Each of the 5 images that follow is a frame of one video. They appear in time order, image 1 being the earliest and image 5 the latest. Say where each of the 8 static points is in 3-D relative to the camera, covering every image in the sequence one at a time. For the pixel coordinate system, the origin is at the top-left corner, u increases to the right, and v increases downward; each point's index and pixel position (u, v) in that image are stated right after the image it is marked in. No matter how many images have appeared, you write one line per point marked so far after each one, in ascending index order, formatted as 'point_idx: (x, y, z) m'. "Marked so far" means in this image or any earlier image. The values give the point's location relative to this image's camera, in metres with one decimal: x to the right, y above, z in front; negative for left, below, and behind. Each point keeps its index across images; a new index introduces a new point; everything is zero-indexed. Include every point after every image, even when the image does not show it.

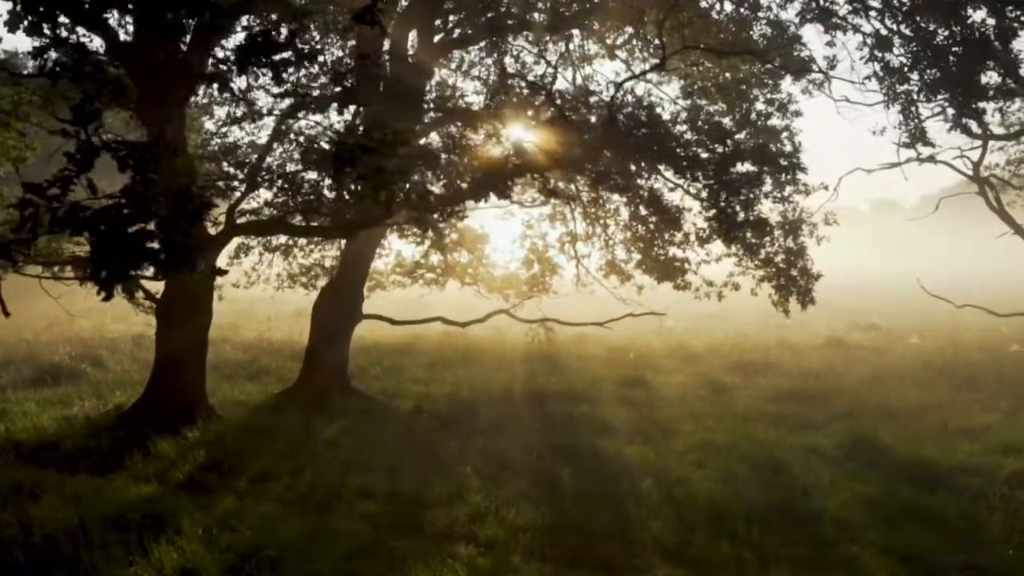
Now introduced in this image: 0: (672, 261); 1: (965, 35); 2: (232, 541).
0: (+2.9, +0.5, +15.8) m
1: (+5.6, +3.1, +11.3) m
2: (-2.4, -2.2, +7.9) m
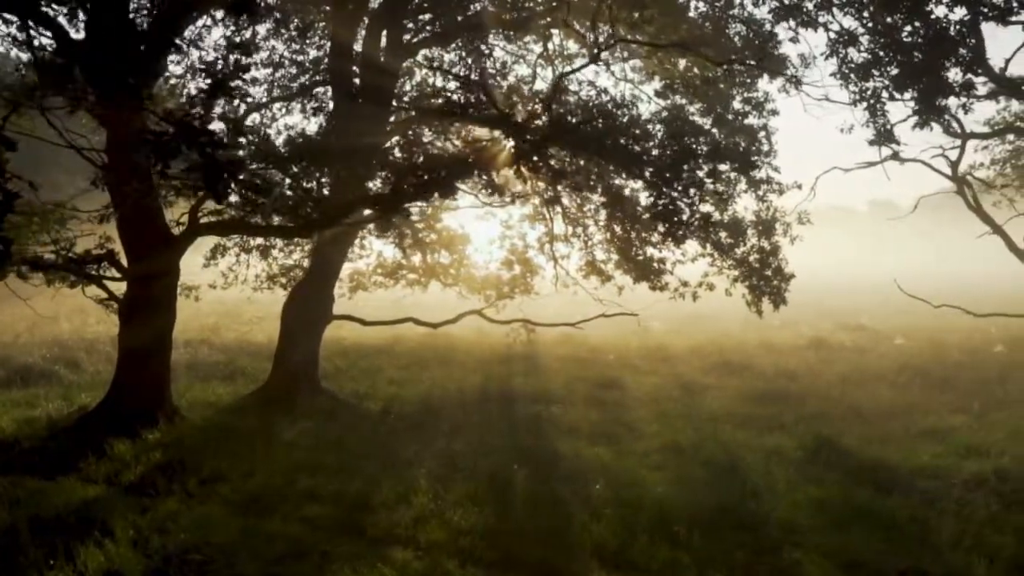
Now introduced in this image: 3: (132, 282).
0: (+2.4, +0.5, +15.7) m
1: (+5.1, +3.1, +11.2) m
2: (-2.9, -2.2, +7.7) m
3: (-5.5, +0.1, +13.3) m
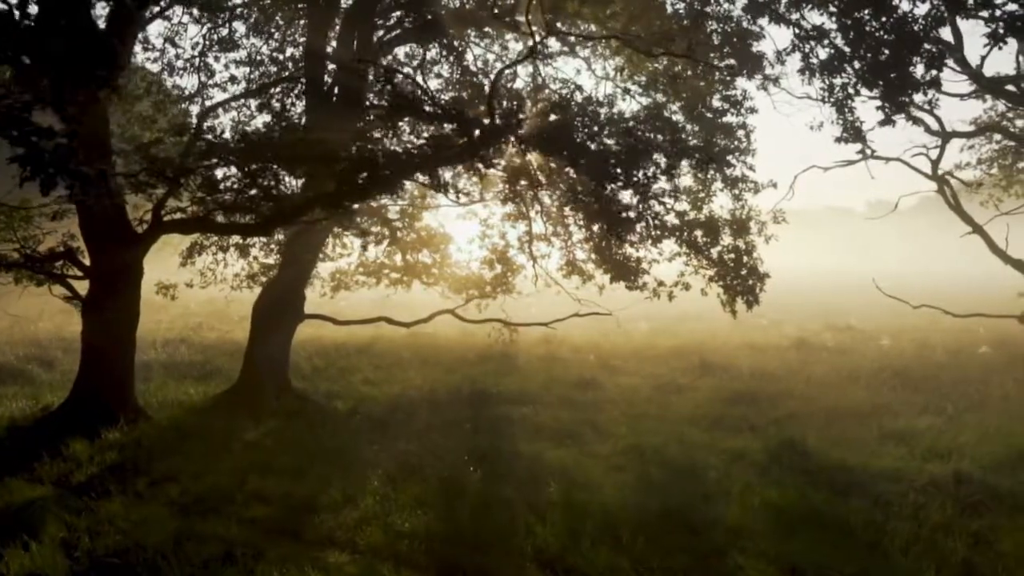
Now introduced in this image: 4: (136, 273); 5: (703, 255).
0: (+1.9, +0.5, +15.5) m
1: (+4.6, +3.1, +11.0) m
2: (-3.4, -2.1, +7.6) m
3: (-6.0, +0.1, +13.2) m
4: (-5.5, +0.2, +13.5) m
5: (+3.2, +0.6, +15.3) m
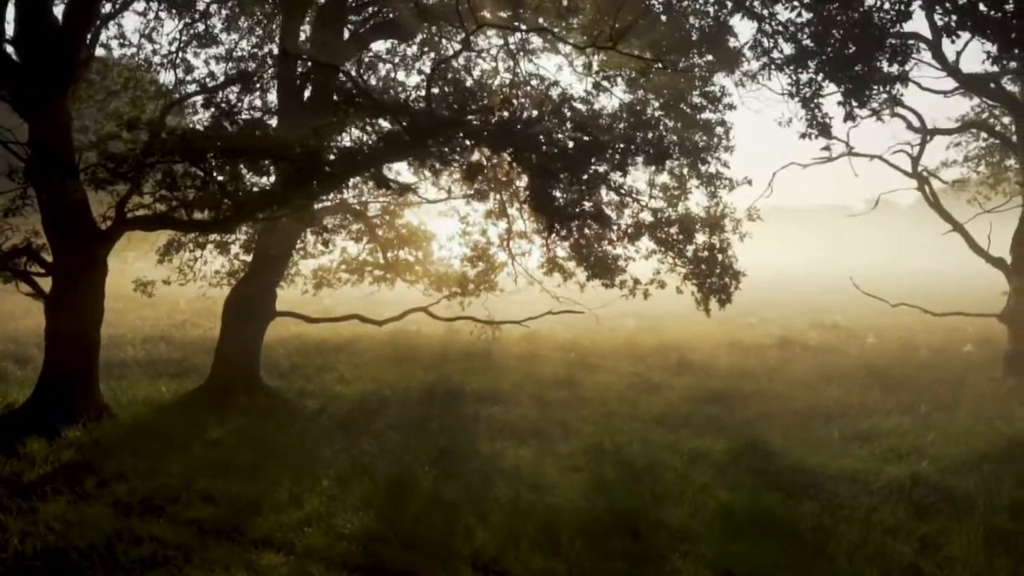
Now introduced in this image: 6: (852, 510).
0: (+1.4, +0.5, +15.4) m
1: (+4.1, +3.2, +10.8) m
2: (-4.0, -2.1, +7.5) m
3: (-6.5, +0.2, +13.1) m
4: (-6.0, +0.3, +13.4) m
5: (+2.7, +0.6, +15.1) m
6: (+3.3, -2.2, +8.9) m
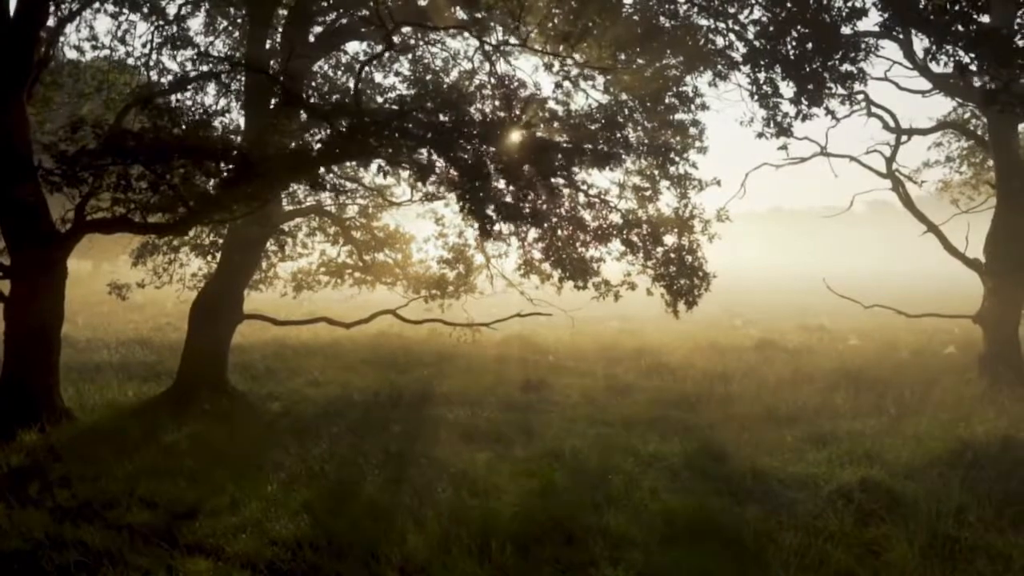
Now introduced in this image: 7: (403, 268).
0: (+0.9, +0.5, +15.3) m
1: (+3.5, +3.1, +10.7) m
2: (-4.6, -2.1, +7.4) m
3: (-7.0, +0.1, +13.0) m
4: (-6.6, +0.2, +13.4) m
5: (+2.2, +0.6, +15.0) m
6: (+2.7, -2.2, +8.8) m
7: (-2.6, +0.4, +19.9) m
